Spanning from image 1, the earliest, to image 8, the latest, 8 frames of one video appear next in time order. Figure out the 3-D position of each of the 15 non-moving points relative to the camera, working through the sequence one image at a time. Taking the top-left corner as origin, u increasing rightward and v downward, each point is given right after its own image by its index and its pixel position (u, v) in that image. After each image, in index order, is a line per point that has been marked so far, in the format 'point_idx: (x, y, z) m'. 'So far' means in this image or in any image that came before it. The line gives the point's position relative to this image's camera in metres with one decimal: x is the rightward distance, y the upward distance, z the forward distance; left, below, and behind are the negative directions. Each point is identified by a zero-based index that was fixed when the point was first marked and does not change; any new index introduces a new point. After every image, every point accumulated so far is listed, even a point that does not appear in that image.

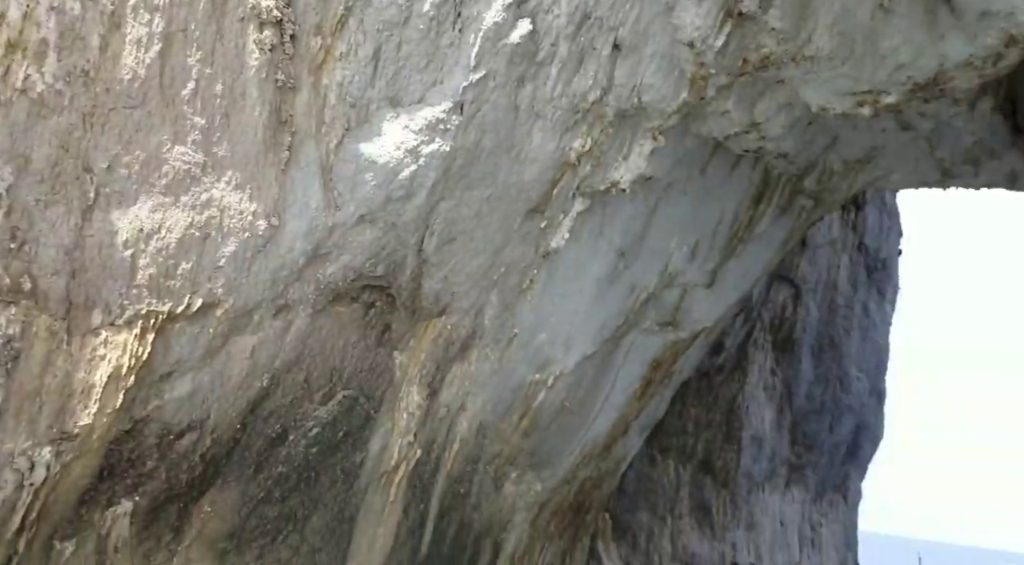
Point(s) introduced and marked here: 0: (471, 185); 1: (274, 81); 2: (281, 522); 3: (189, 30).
0: (-0.2, +0.5, +4.3) m
1: (-1.0, +0.8, +3.4) m
2: (-1.2, -1.1, +4.4) m
3: (-1.2, +0.9, +3.2) m
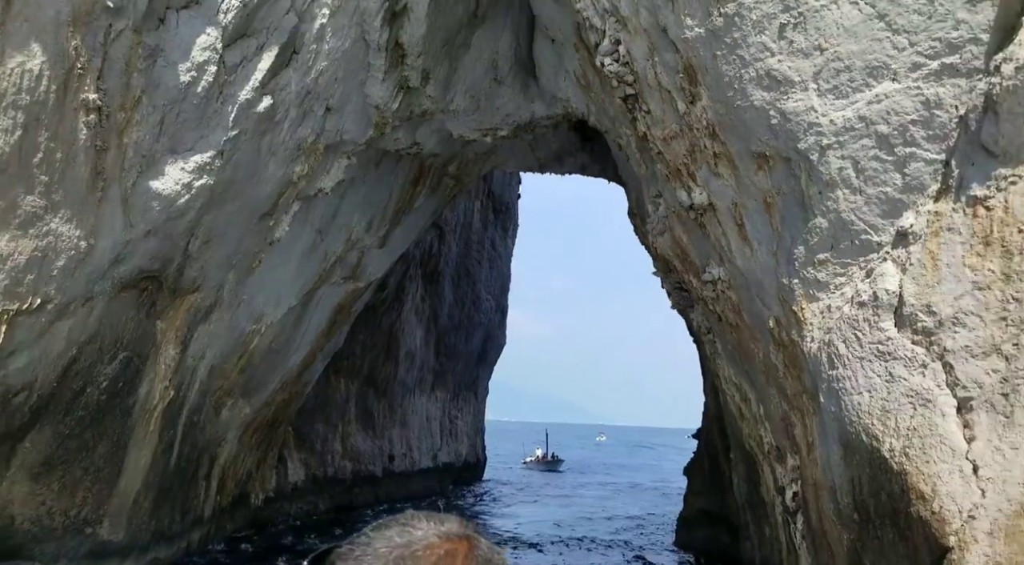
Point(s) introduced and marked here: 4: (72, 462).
0: (-1.9, +0.5, +6.1) m
1: (-2.3, +0.8, +5.0) m
2: (-2.8, -1.0, +6.0) m
3: (-2.4, +0.8, +4.7) m
4: (-2.9, -1.1, +6.1) m
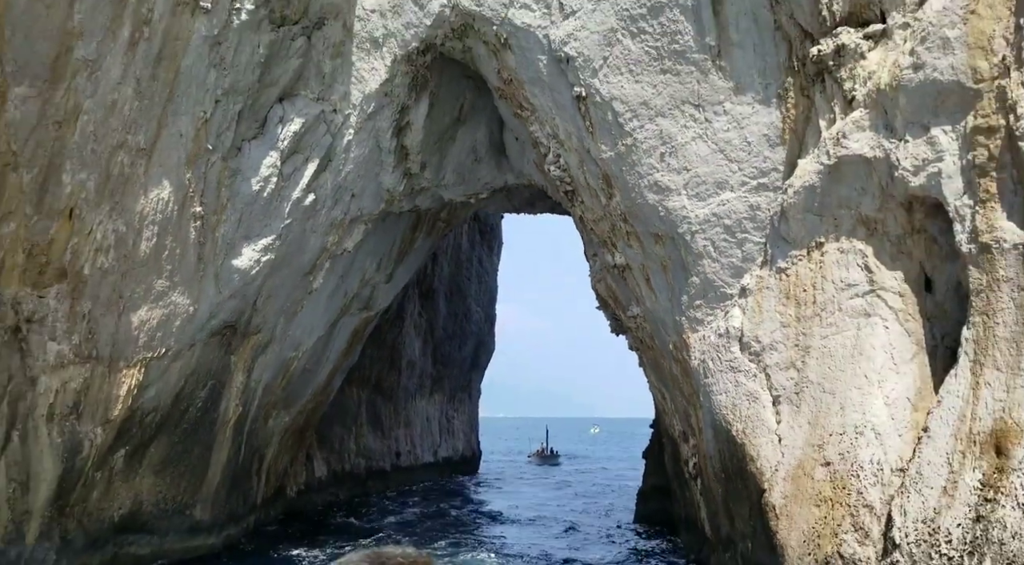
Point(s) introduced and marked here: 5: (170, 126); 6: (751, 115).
0: (-2.1, +0.1, +8.4) m
1: (-2.4, +0.3, +7.3) m
2: (-3.0, -1.5, +8.3) m
3: (-2.6, +0.4, +7.0) m
4: (-3.0, -1.6, +8.4) m
5: (-2.5, +1.1, +6.8) m
6: (+1.6, +1.1, +6.4) m
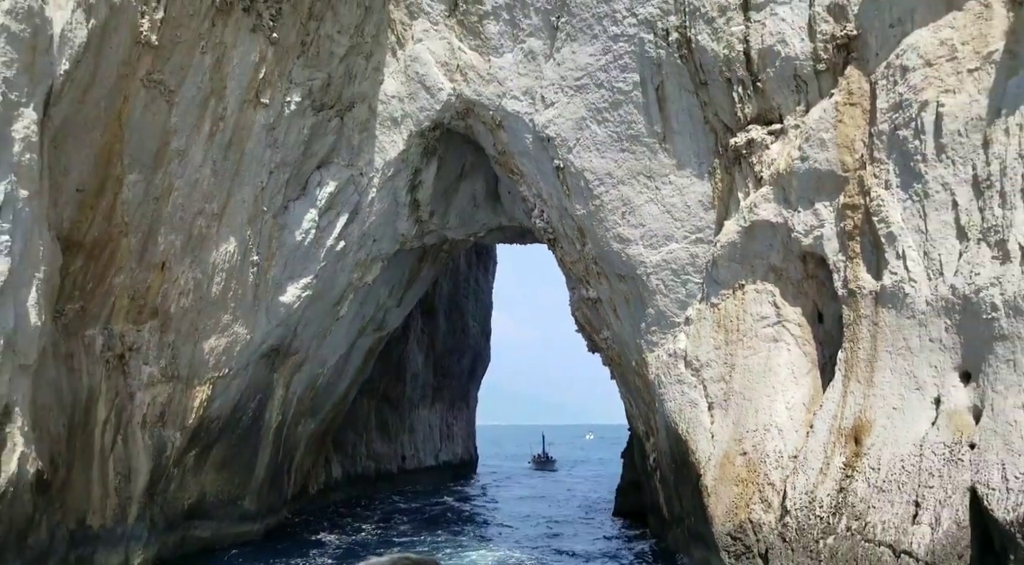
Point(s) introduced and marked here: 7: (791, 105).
0: (-2.1, -0.2, +10.3) m
1: (-2.5, 0.0, +9.1) m
2: (-3.0, -1.8, +10.2) m
3: (-2.6, +0.1, +8.9) m
4: (-3.0, -1.9, +10.2) m
5: (-2.5, +0.8, +8.6) m
6: (+1.6, +0.9, +8.3) m
7: (+2.2, +1.4, +7.5) m
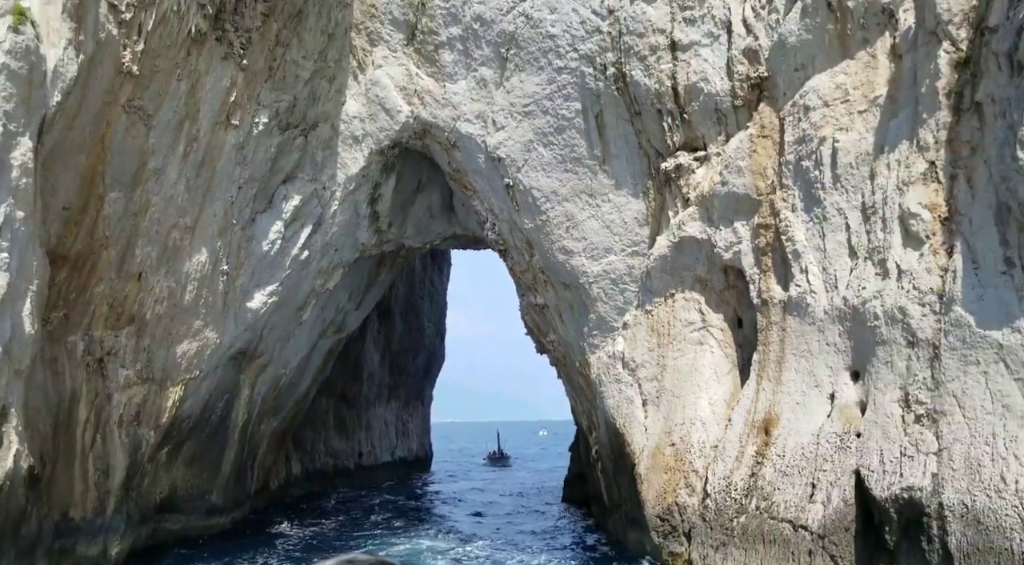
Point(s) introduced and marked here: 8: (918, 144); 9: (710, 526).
0: (-2.7, -0.3, +11.0) m
1: (-3.0, -0.1, +9.8) m
2: (-3.6, -1.9, +10.8) m
3: (-3.1, 0.0, +9.5) m
4: (-3.6, -2.0, +10.8) m
5: (-3.0, +0.7, +9.3) m
6: (+1.1, +0.8, +9.2) m
7: (+1.8, +1.3, +8.4) m
8: (+2.9, +1.0, +6.7) m
9: (+1.6, -2.0, +7.6) m
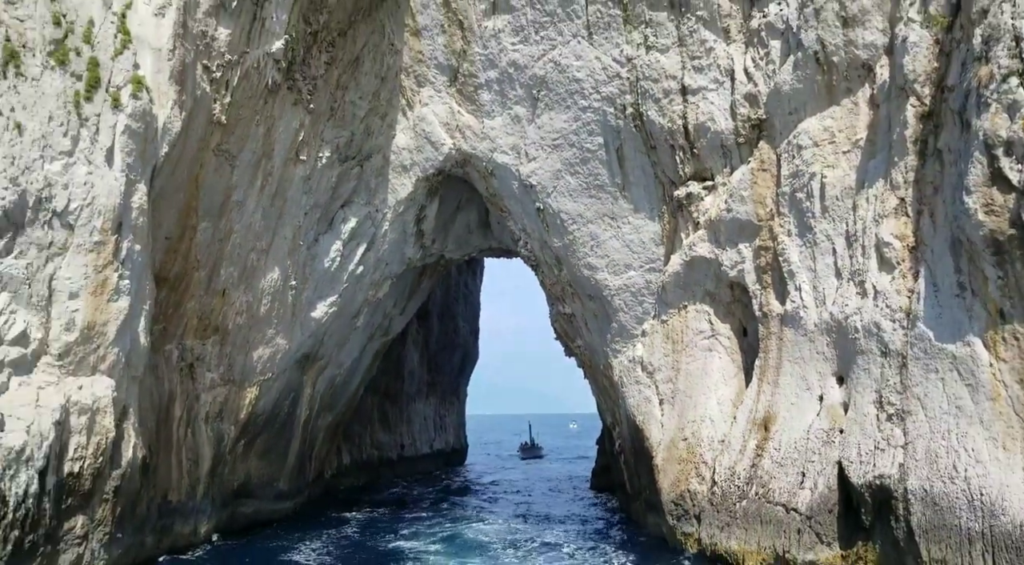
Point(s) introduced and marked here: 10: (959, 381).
0: (-2.3, -0.4, +12.3) m
1: (-2.6, -0.2, +11.1) m
2: (-3.1, -2.1, +12.2) m
3: (-2.7, -0.2, +10.9) m
4: (-3.2, -2.2, +12.2) m
5: (-2.6, +0.5, +10.6) m
6: (+1.5, +0.6, +10.4) m
7: (+2.1, +1.2, +9.5) m
8: (+3.1, +0.8, +7.8) m
9: (+1.9, -2.1, +8.8) m
10: (+3.3, -0.7, +7.0) m
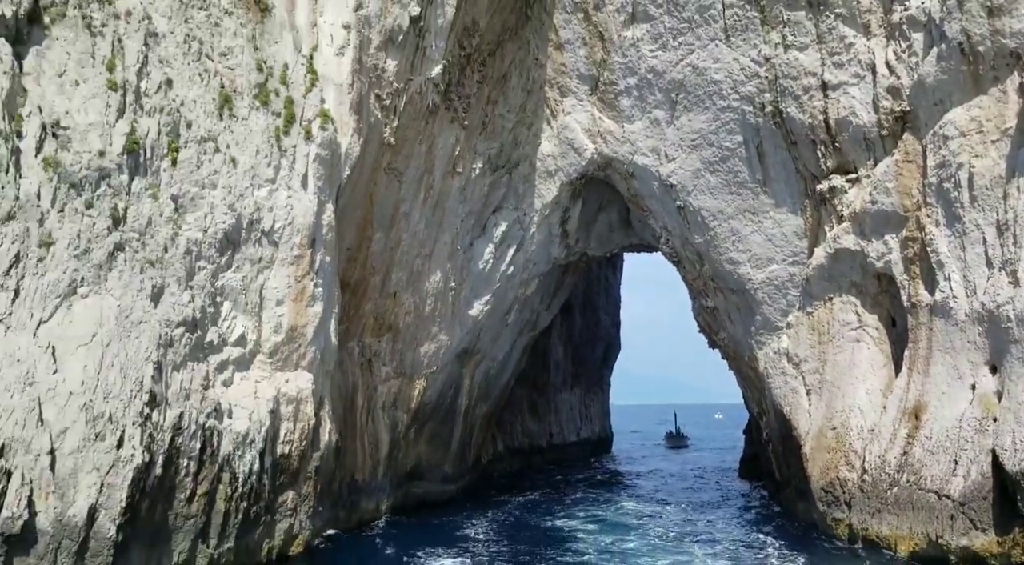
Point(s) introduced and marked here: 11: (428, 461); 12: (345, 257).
0: (-0.3, -0.4, +13.0) m
1: (-0.8, -0.2, +11.9) m
2: (-1.1, -2.1, +13.0) m
3: (-1.0, -0.2, +11.7) m
4: (-1.1, -2.2, +13.1) m
5: (-0.9, +0.5, +11.4) m
6: (+3.1, +0.7, +10.6) m
7: (+3.6, +1.3, +9.7) m
8: (+4.4, +0.9, +7.8) m
9: (+3.4, -2.0, +9.0) m
10: (+4.5, -0.6, +6.9) m
11: (-1.2, -2.5, +13.0) m
12: (-1.9, +0.3, +10.2) m
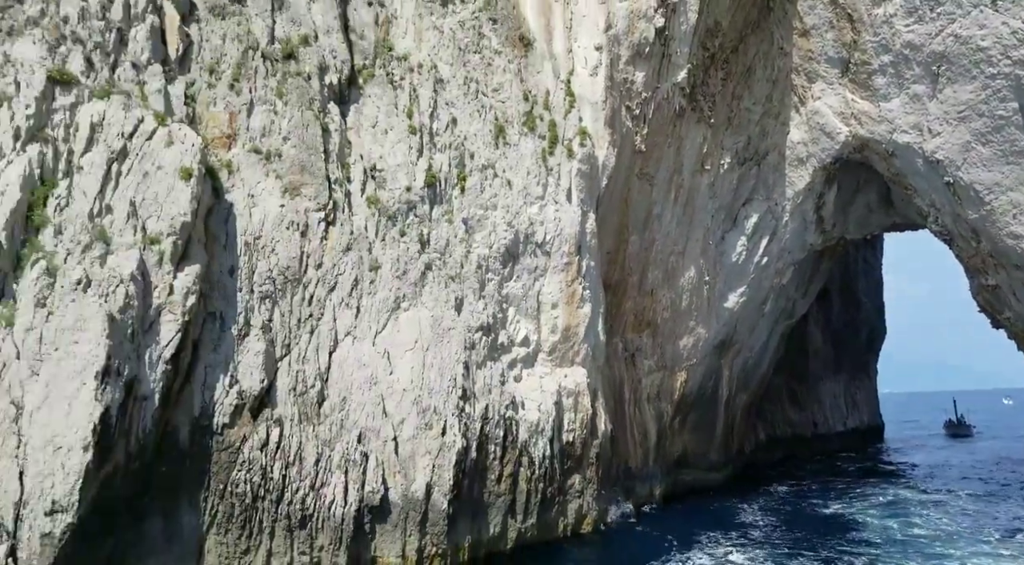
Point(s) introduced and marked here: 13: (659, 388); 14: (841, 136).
0: (+3.3, -0.3, +13.1) m
1: (+2.5, -0.2, +12.2) m
2: (+2.6, -2.0, +13.4) m
3: (+2.3, -0.1, +12.0) m
4: (+2.6, -2.1, +13.4) m
5: (+2.2, +0.6, +11.8) m
6: (+5.9, +1.0, +9.9) m
7: (+6.1, +1.6, +8.9) m
8: (+6.4, +1.3, +6.9) m
9: (+5.9, -1.7, +8.3) m
10: (+6.3, -0.3, +6.0) m
11: (+2.5, -2.5, +13.4) m
12: (+1.0, +0.3, +10.8) m
13: (+1.8, -1.4, +12.0) m
14: (+4.0, +1.8, +11.5) m
